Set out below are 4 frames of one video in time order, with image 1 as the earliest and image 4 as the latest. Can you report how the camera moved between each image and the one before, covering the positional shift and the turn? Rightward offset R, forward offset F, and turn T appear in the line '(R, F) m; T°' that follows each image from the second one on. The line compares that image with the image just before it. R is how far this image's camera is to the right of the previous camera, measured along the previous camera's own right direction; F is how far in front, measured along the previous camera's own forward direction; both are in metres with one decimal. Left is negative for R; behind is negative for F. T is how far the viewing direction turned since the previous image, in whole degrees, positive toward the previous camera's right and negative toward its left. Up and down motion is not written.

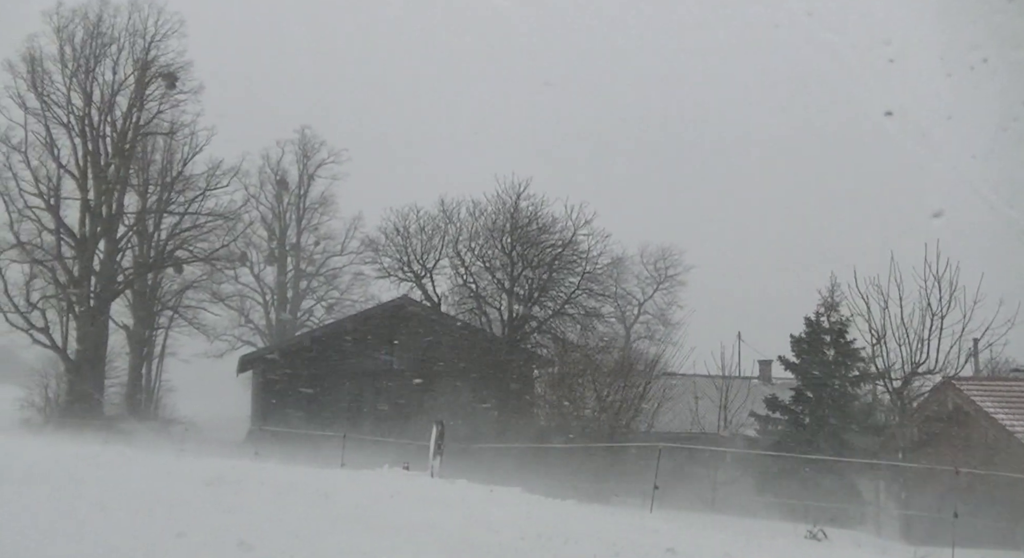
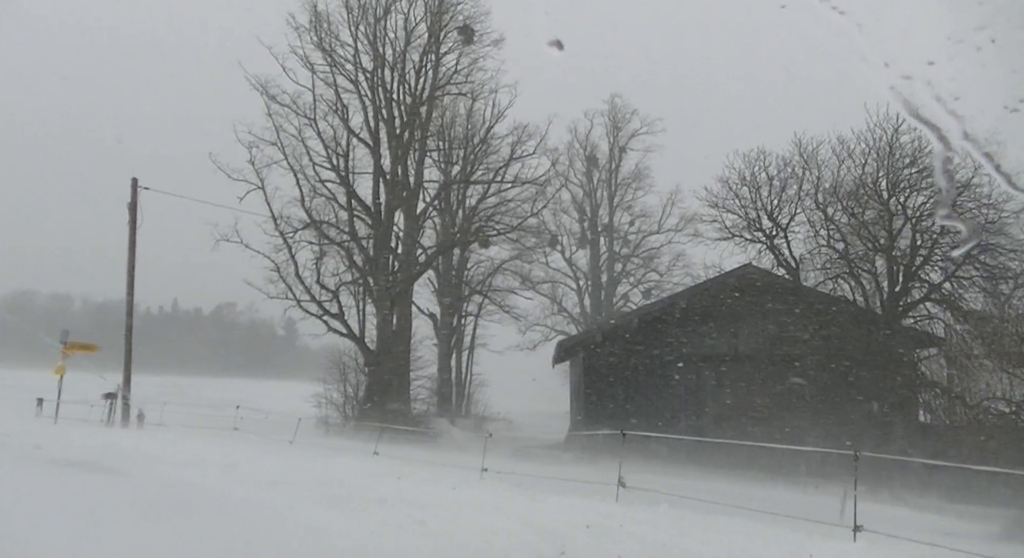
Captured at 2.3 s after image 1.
(-1.5, +5.5) m; -16°
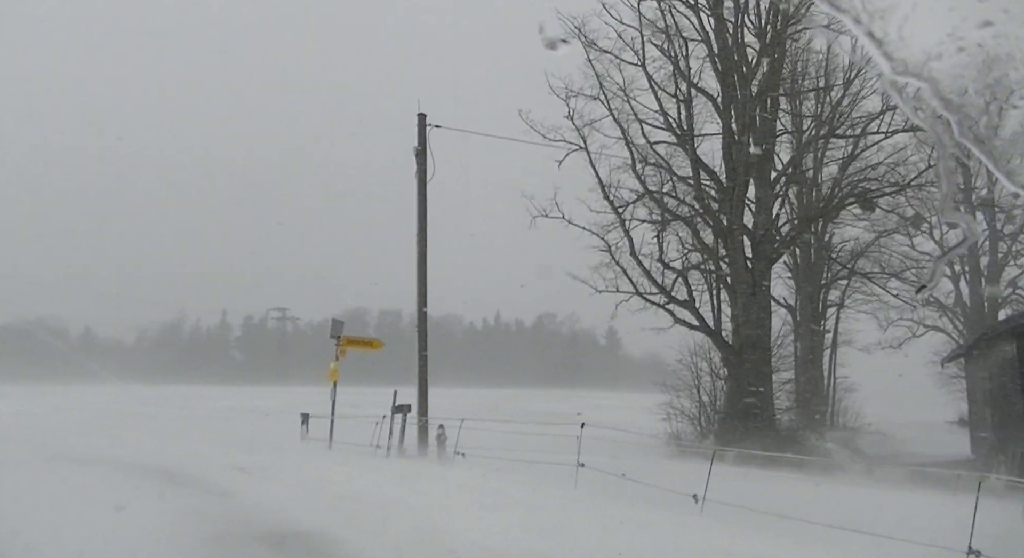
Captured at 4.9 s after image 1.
(-1.5, +5.4) m; -16°
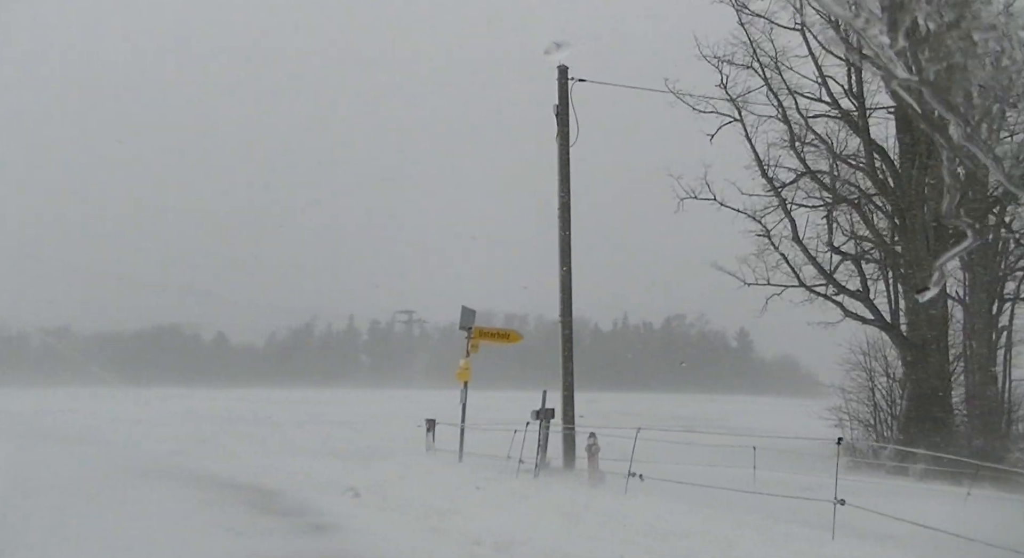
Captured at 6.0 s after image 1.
(-0.4, +2.0) m; -6°
